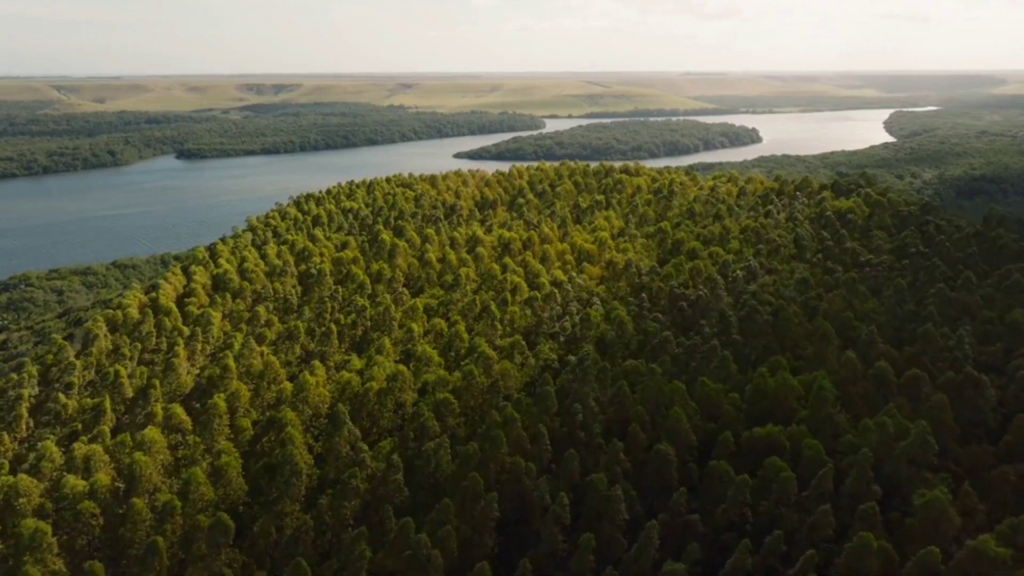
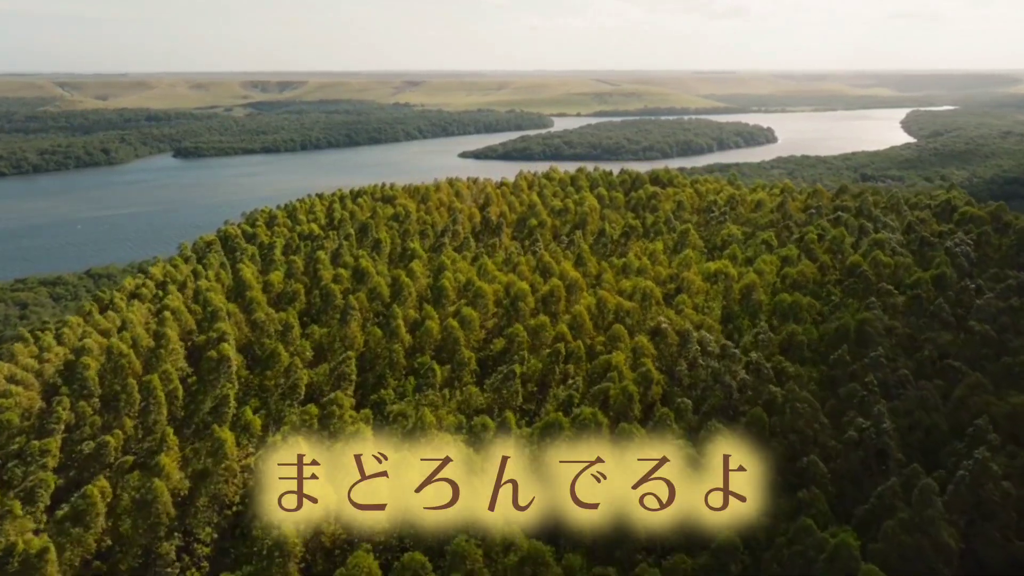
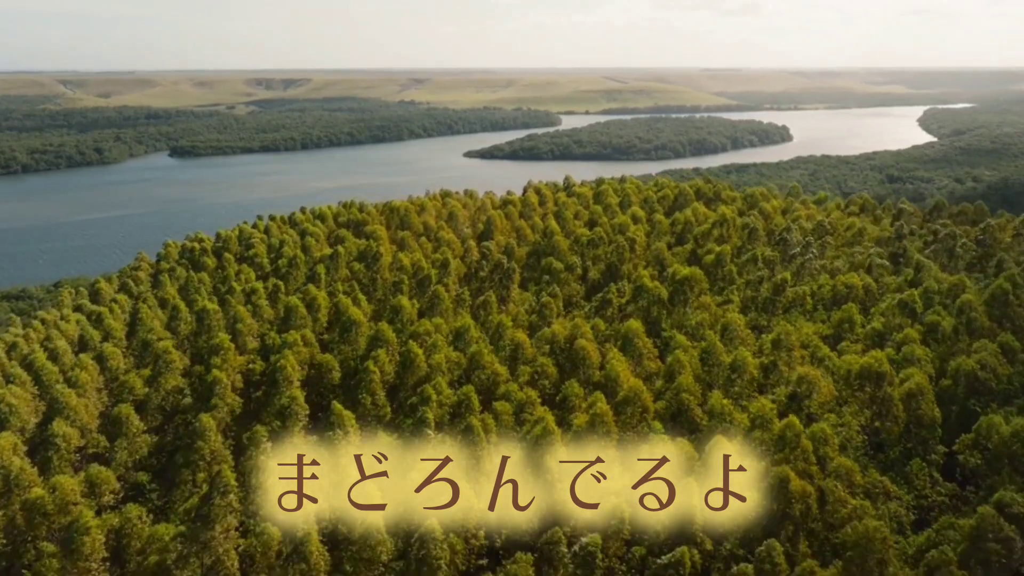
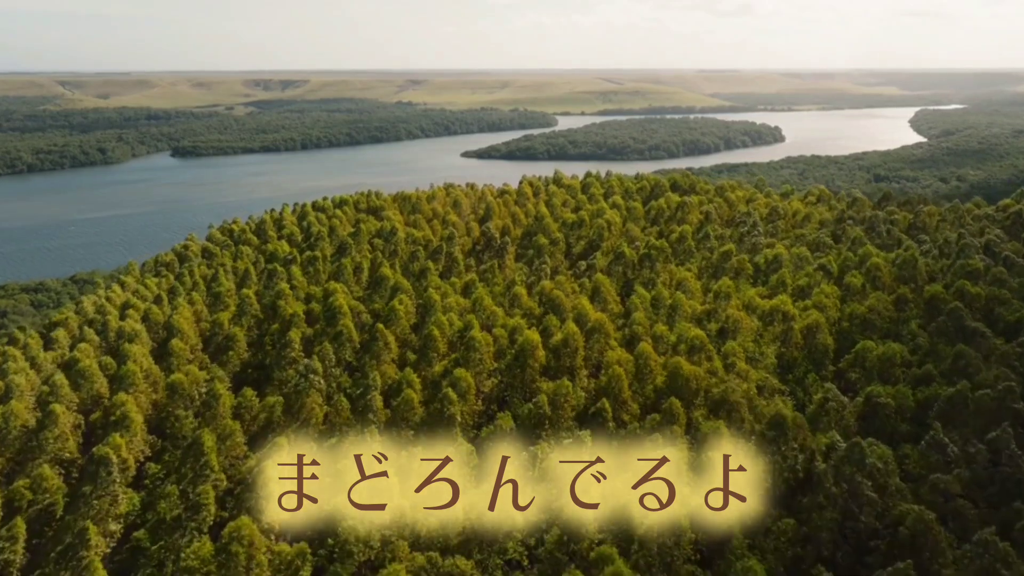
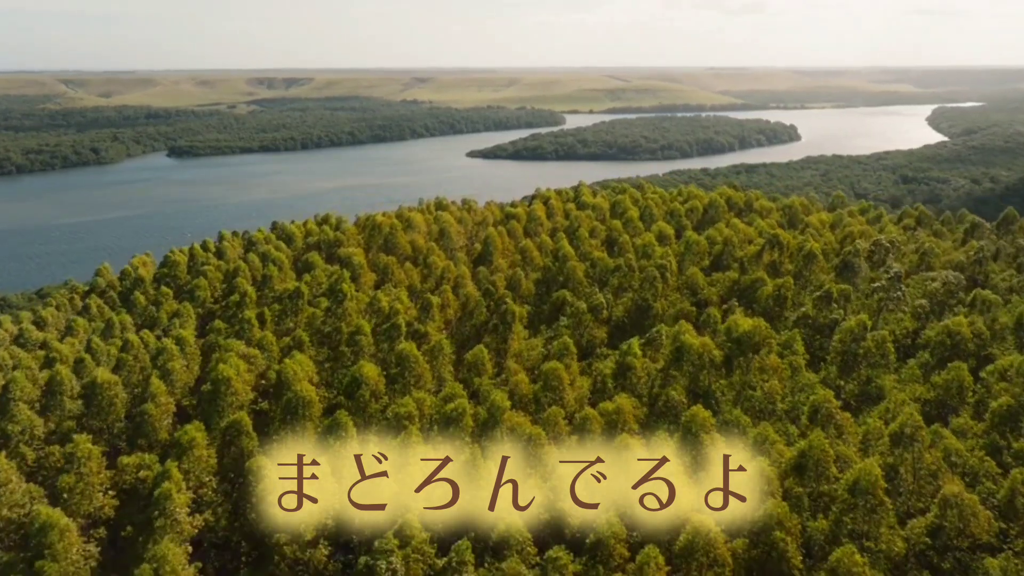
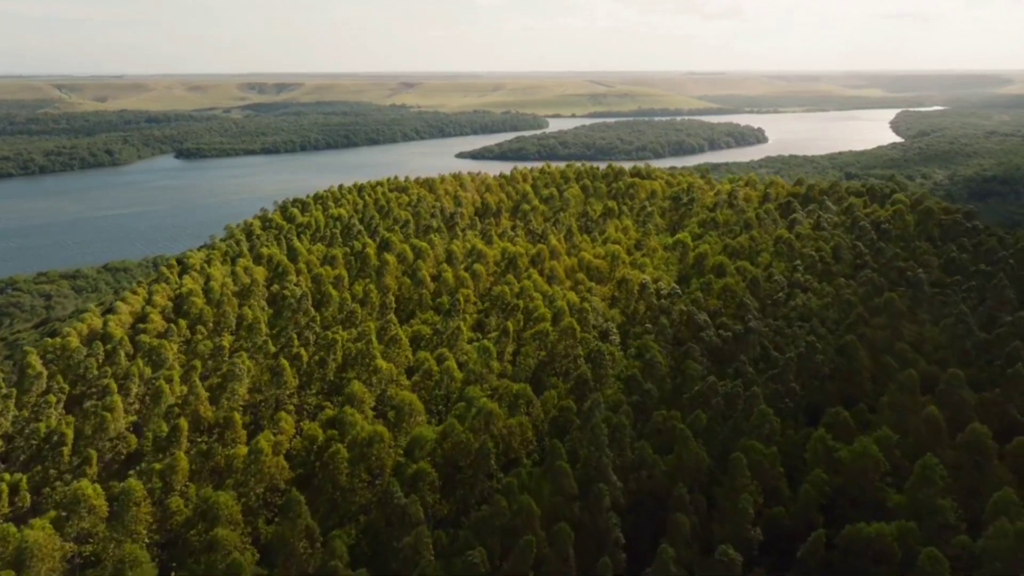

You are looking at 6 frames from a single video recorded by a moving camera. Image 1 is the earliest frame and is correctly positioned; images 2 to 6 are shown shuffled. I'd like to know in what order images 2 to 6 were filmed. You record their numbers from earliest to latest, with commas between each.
6, 2, 4, 3, 5
